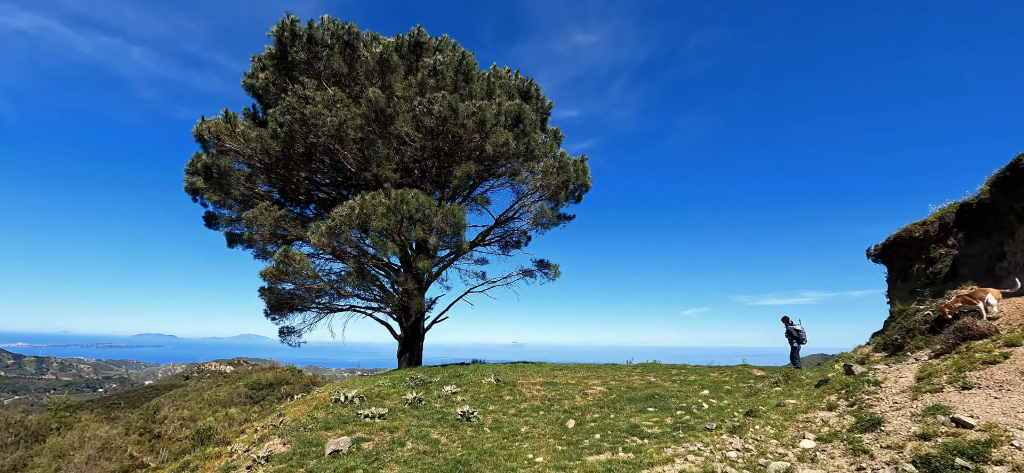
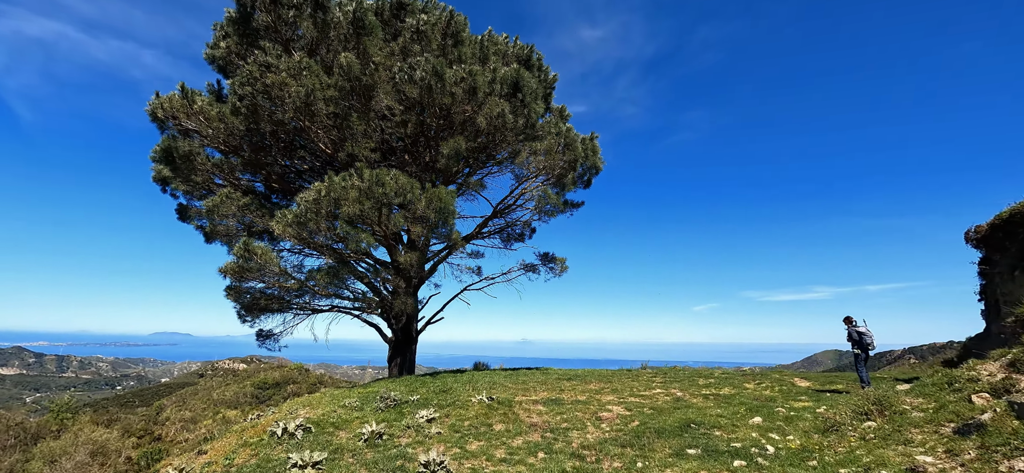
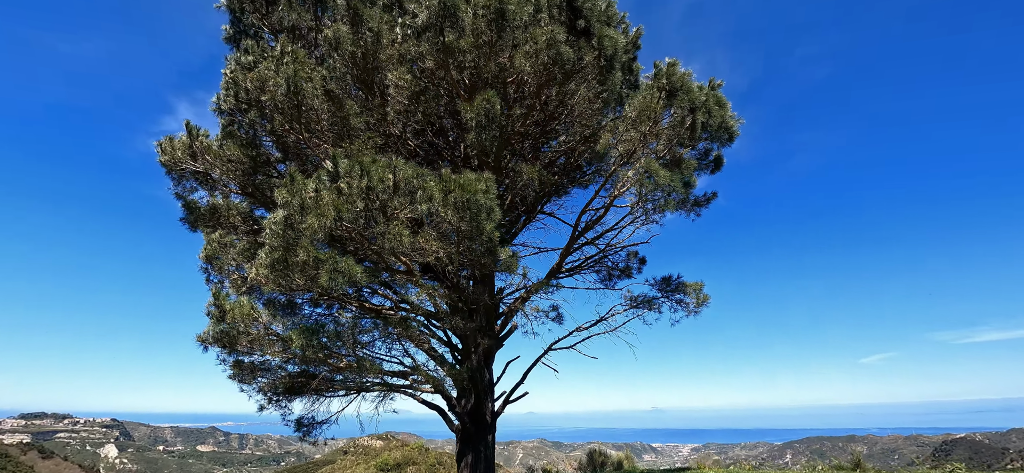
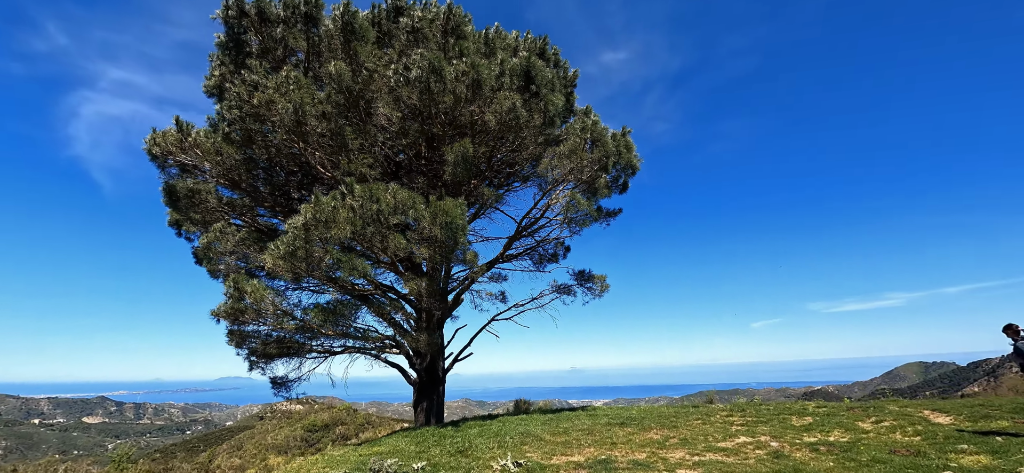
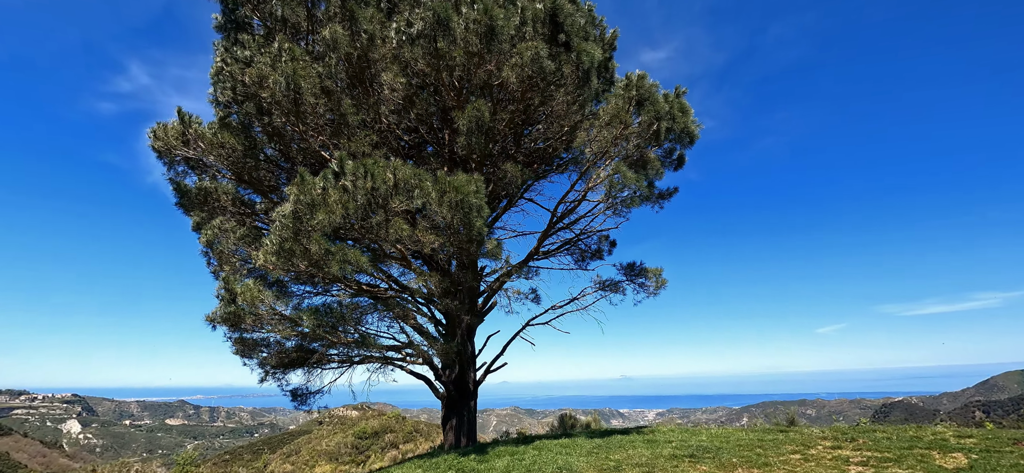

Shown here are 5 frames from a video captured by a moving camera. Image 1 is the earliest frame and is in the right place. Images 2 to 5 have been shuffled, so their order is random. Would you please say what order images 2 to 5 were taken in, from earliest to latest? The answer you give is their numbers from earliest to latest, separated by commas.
2, 4, 5, 3
